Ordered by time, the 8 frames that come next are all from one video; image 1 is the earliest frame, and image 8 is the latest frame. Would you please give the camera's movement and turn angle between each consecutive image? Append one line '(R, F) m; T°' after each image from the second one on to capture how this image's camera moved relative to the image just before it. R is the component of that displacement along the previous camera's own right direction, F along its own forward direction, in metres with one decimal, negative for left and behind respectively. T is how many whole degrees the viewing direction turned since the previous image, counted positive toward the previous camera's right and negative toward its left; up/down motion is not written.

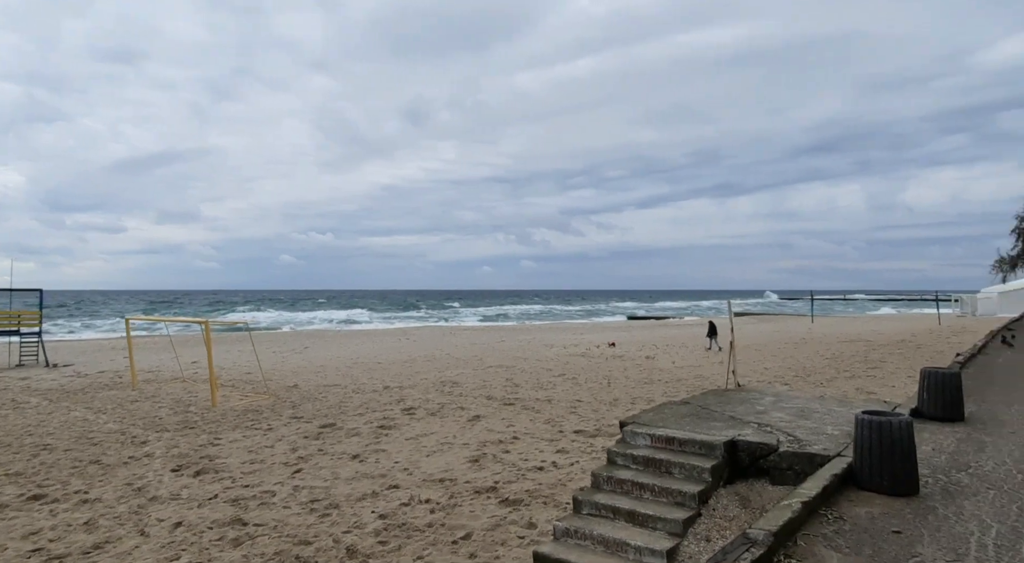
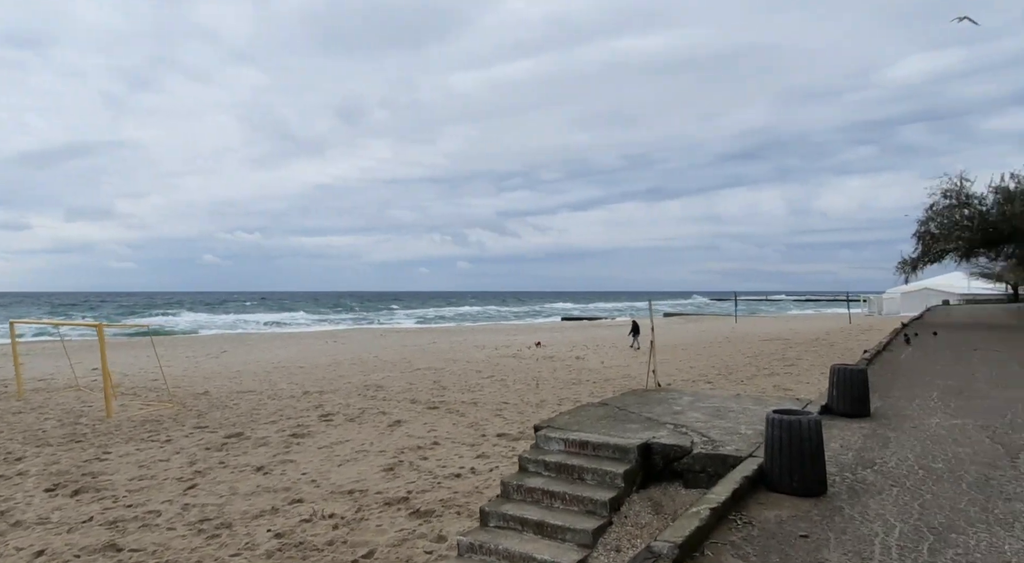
(+0.2, +0.2) m; +5°
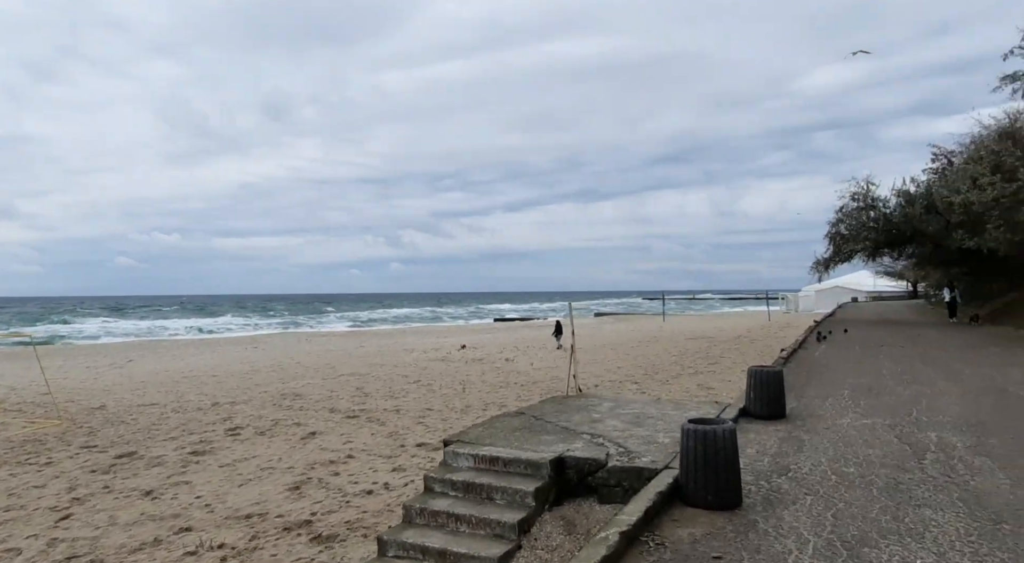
(+0.2, +0.3) m; +5°
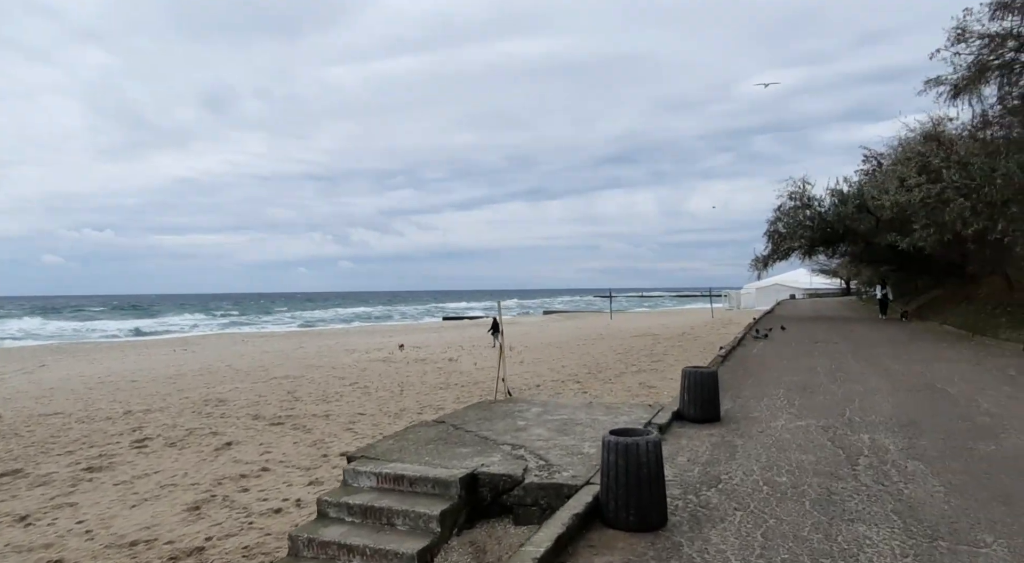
(+0.2, +0.4) m; +4°
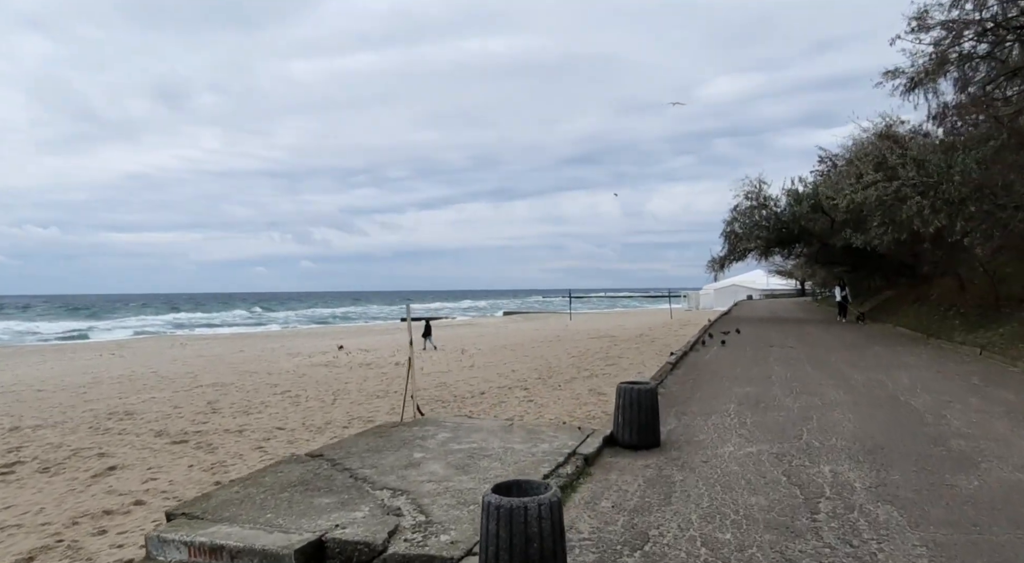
(+0.4, +0.9) m; +3°
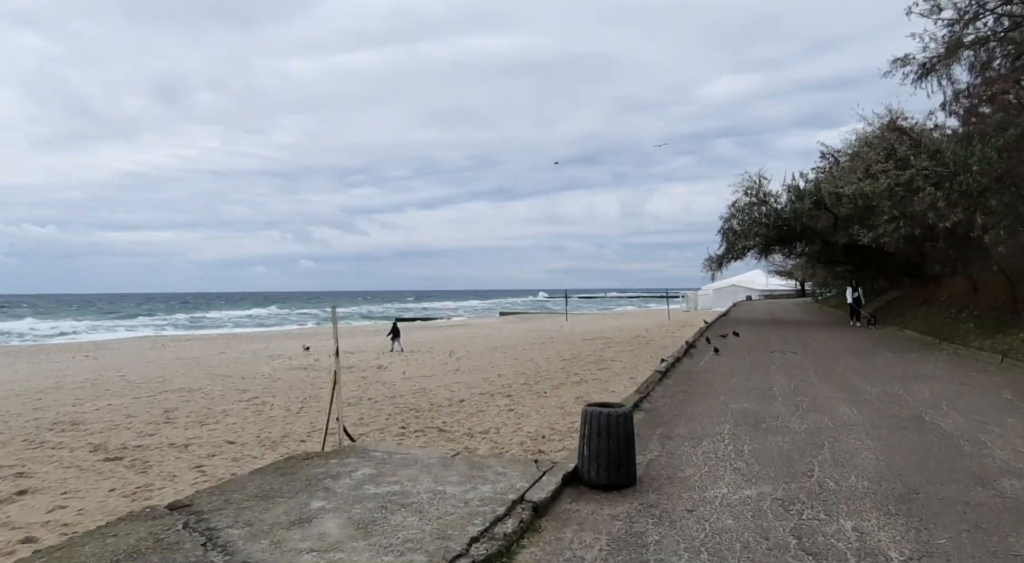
(+0.4, +1.0) m; 0°
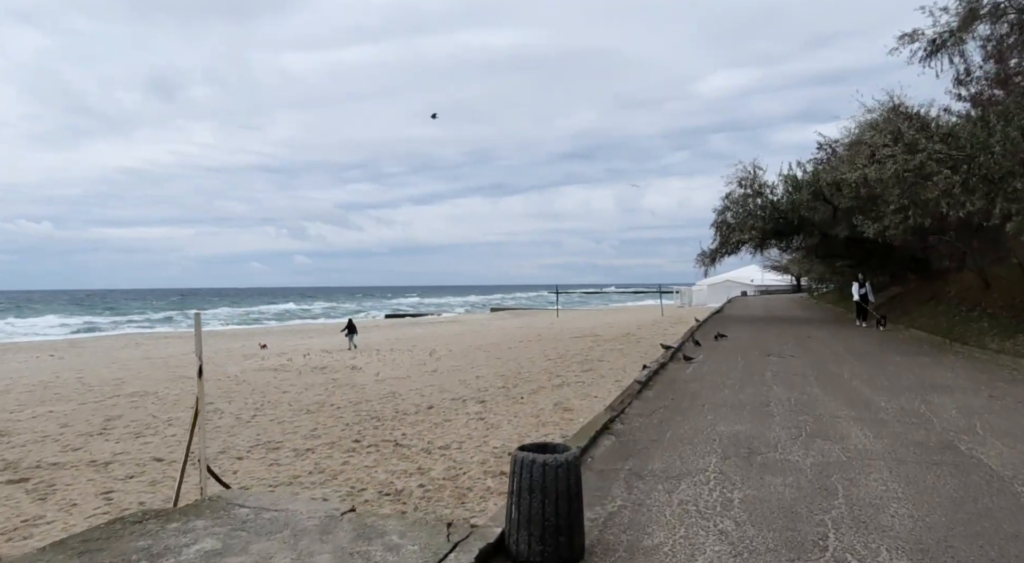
(+0.4, +1.2) m; 0°
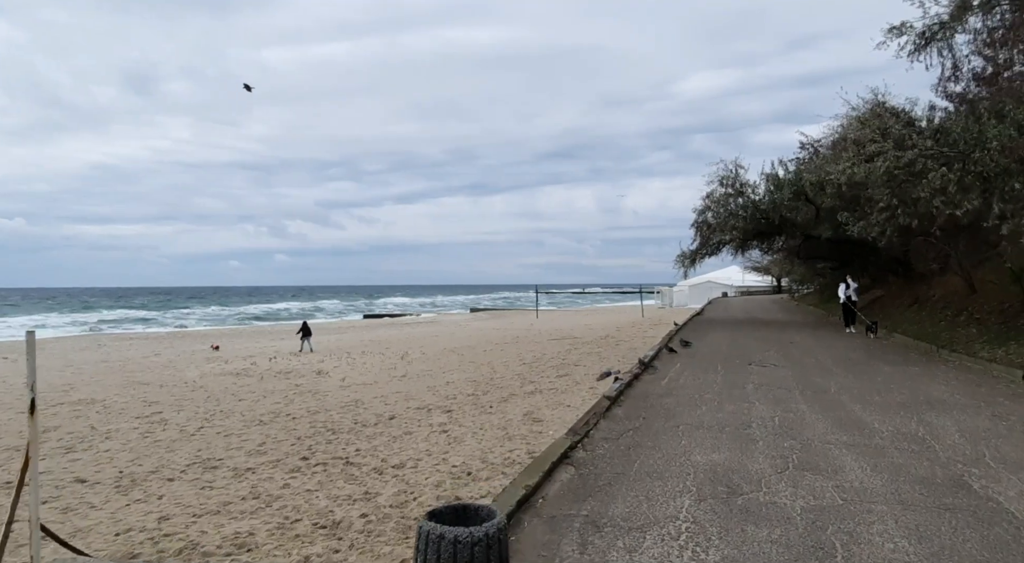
(+0.3, +0.7) m; +1°
